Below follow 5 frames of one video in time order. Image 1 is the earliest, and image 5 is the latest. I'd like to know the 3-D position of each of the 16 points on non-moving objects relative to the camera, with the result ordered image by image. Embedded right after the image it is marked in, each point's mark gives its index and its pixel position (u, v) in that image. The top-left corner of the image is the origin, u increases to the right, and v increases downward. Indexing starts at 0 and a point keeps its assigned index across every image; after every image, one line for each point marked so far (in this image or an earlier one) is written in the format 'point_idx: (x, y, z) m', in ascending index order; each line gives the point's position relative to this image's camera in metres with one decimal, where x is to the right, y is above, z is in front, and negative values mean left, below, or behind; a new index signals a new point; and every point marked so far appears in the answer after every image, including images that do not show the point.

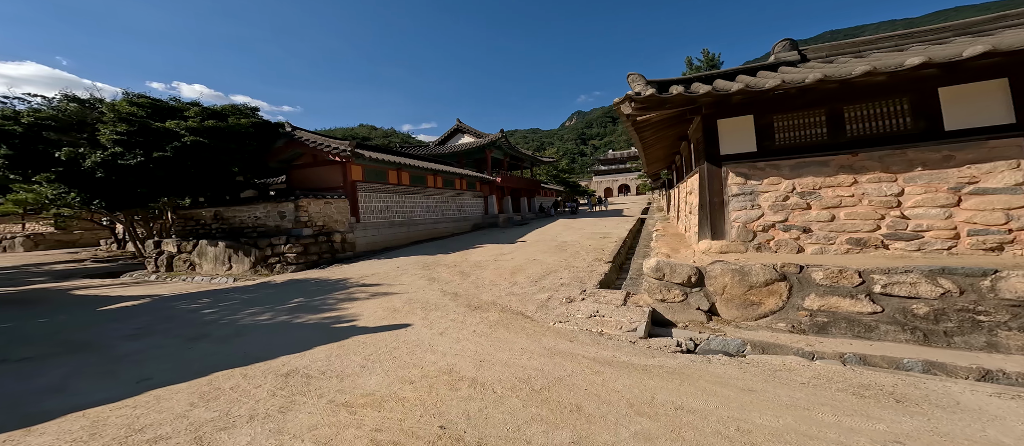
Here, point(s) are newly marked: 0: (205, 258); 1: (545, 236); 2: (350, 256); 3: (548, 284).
0: (-7.9, -0.9, +8.5) m
1: (+1.1, -0.5, +11.0) m
2: (-4.8, -1.0, +9.7) m
3: (+0.5, -0.9, +4.5) m
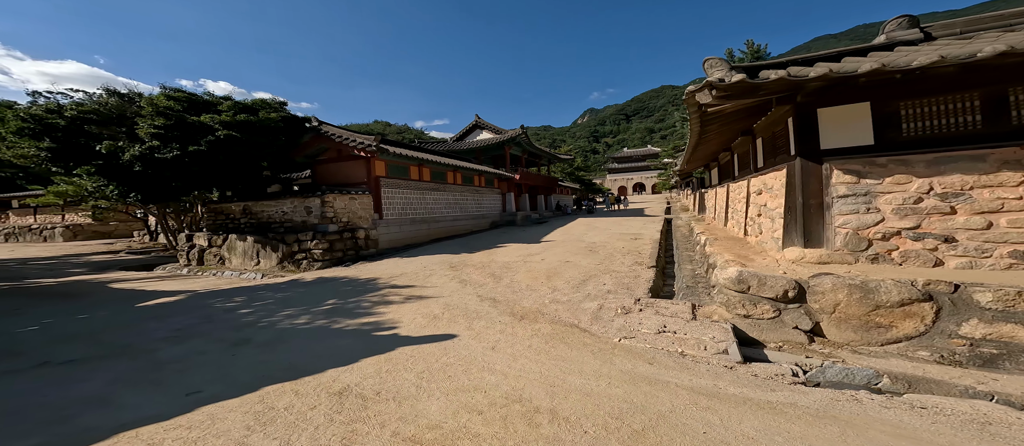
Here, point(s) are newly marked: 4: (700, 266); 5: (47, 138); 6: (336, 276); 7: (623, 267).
0: (-7.2, -0.8, +8.6) m
1: (+1.9, -0.4, +10.7) m
2: (-4.0, -0.9, +9.6) m
3: (+1.0, -0.9, +4.2) m
4: (+3.2, -0.7, +4.9) m
5: (-10.5, +1.9, +7.5) m
6: (-3.5, -1.1, +6.6) m
7: (+1.9, -0.8, +5.5) m
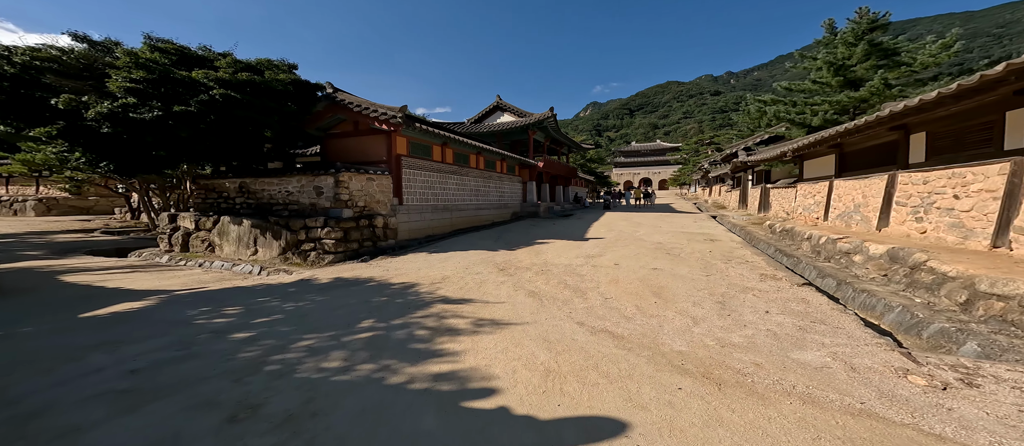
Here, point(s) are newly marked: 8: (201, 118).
0: (-6.1, -0.3, +7.1) m
1: (+3.0, -0.3, +9.2) m
2: (-2.9, -0.5, +8.1) m
3: (+2.1, -0.9, +2.8) m
4: (+4.3, -0.8, +3.5) m
5: (-9.3, +2.4, +6.0) m
6: (-2.4, -0.8, +5.2) m
7: (+3.0, -0.8, +4.1) m
8: (-6.2, +2.1, +6.6) m
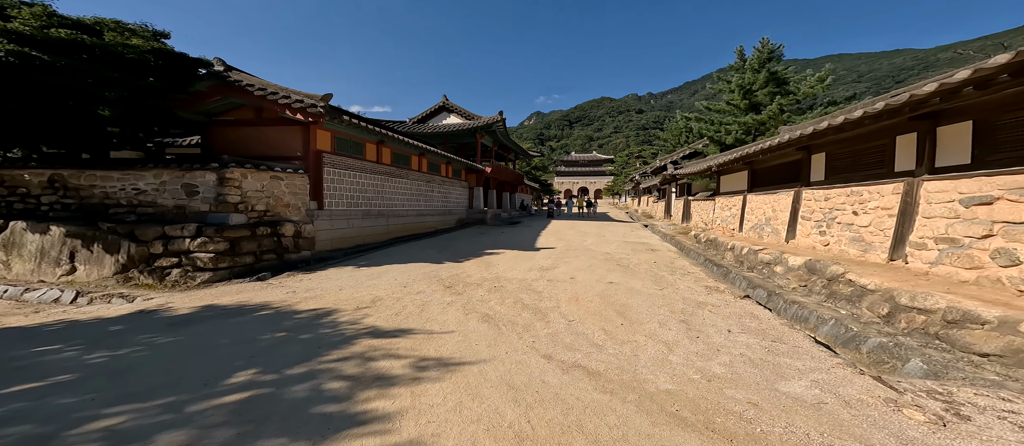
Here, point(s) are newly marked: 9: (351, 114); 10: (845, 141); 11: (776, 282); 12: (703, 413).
0: (-7.1, -0.4, +5.2) m
1: (+1.3, -0.5, +9.1) m
2: (-4.2, -0.7, +6.8) m
3: (+1.8, -1.0, +2.6) m
4: (+3.8, -0.9, +3.8) m
5: (-10.0, +2.4, +3.5) m
6: (-3.1, -0.9, +4.0) m
7: (+2.4, -1.0, +4.1) m
8: (-7.1, +2.0, +4.6) m
9: (-4.5, +3.1, +9.4) m
10: (+5.3, +1.3, +5.3) m
11: (+4.0, -0.9, +5.1) m
12: (+1.1, -1.1, +1.9) m
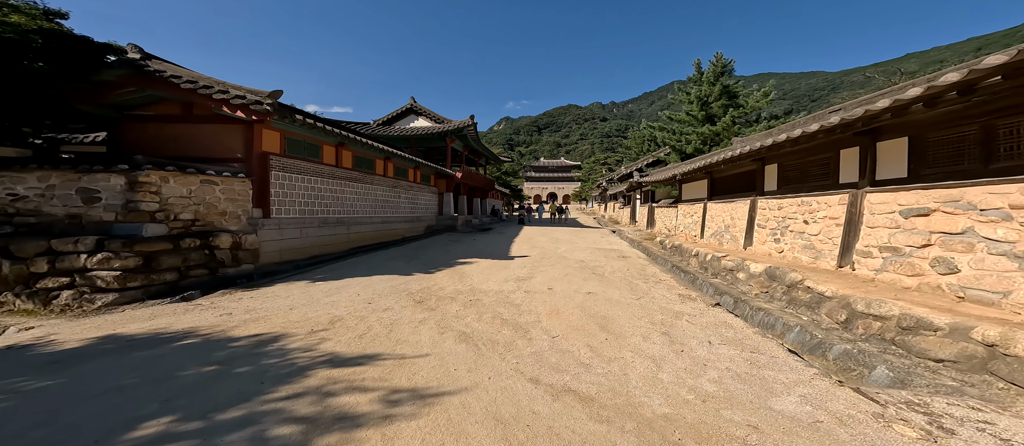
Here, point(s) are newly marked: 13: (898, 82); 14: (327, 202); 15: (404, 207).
0: (-7.5, -0.6, +4.1) m
1: (+0.5, -0.7, +9.0) m
2: (-4.8, -0.9, +6.1) m
3: (+1.7, -1.1, +2.6) m
4: (+3.5, -1.1, +4.0) m
5: (-10.2, +2.3, +2.1) m
6: (-3.4, -1.1, +3.4) m
7: (+2.1, -1.1, +4.2) m
8: (-7.5, +1.8, +3.6) m
9: (-5.4, +2.8, +8.6) m
10: (+4.8, +1.1, +5.7) m
11: (+3.6, -1.1, +5.3) m
12: (+1.0, -1.2, +1.8) m
13: (+20.4, +7.4, +17.4) m
14: (-4.8, +0.5, +8.4) m
15: (-4.3, +0.6, +12.3) m
